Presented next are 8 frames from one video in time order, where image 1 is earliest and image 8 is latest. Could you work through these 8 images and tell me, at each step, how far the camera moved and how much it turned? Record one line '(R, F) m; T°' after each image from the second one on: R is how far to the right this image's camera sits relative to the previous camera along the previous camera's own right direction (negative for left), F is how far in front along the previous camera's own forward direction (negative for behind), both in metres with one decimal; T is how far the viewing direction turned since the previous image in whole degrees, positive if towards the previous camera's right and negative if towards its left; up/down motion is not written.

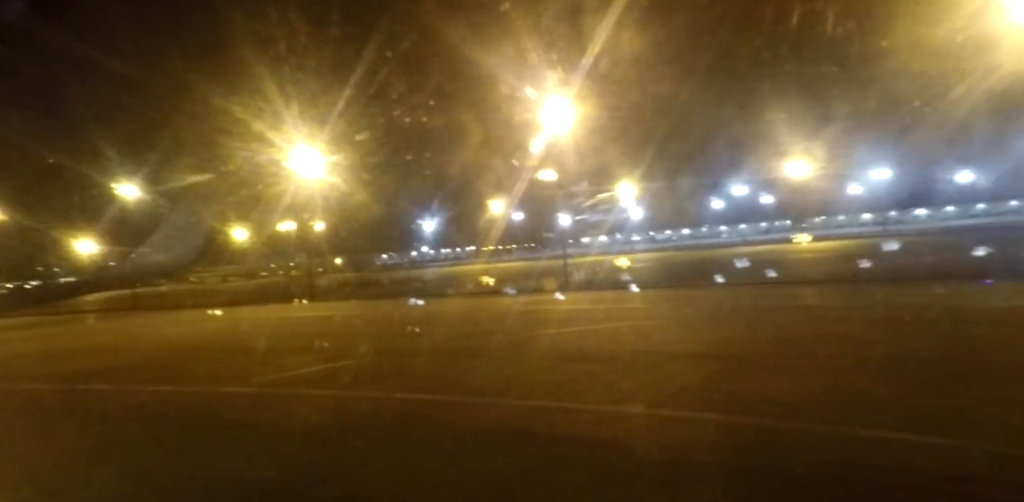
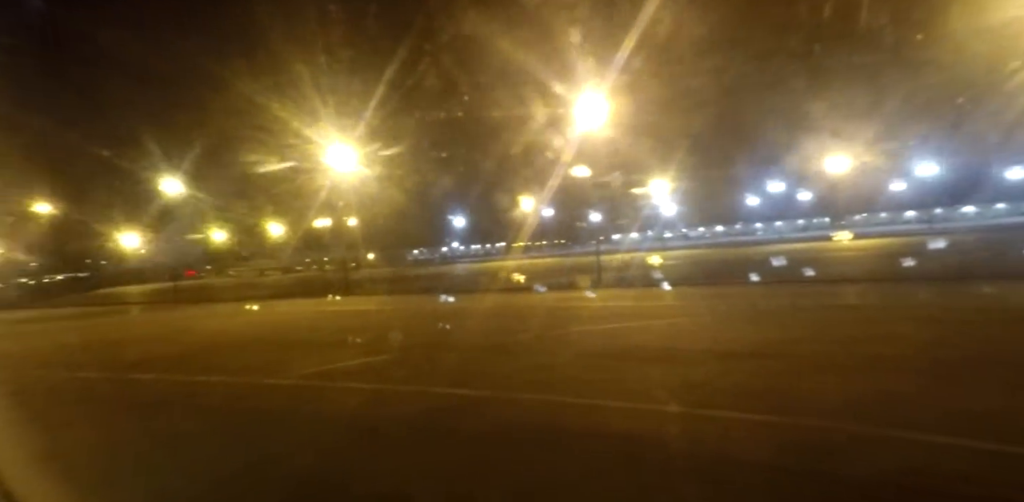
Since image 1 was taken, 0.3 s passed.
(0.0, 0.0) m; -2°
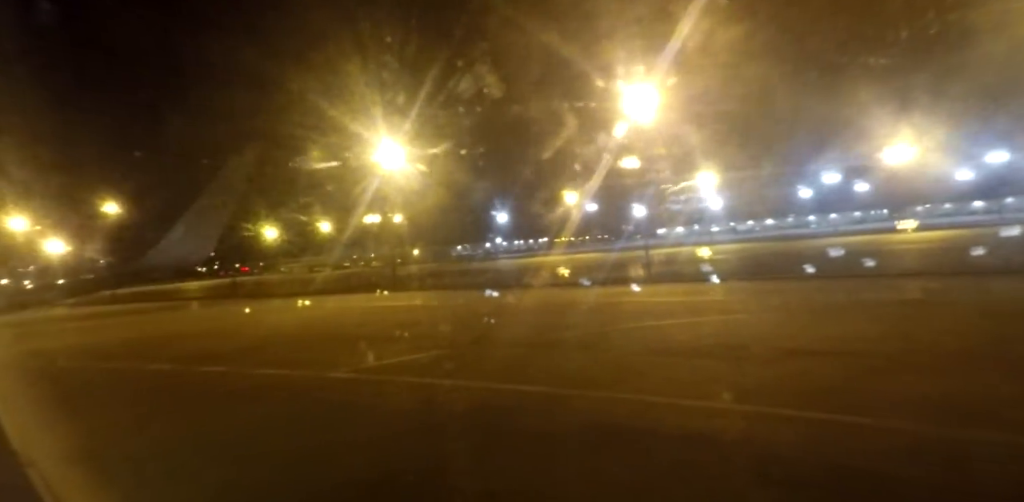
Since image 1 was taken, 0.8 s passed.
(-0.1, +0.1) m; -4°
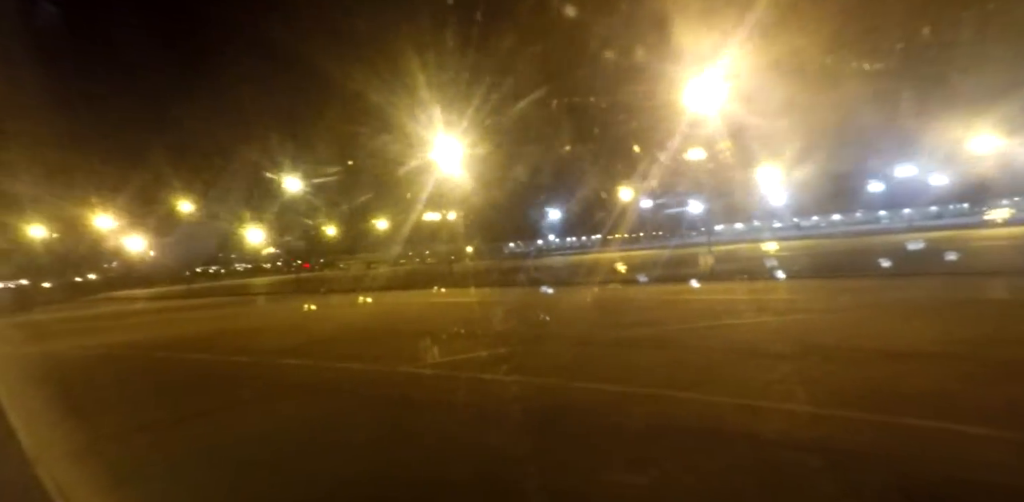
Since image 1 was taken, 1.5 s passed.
(-0.2, +0.1) m; -4°
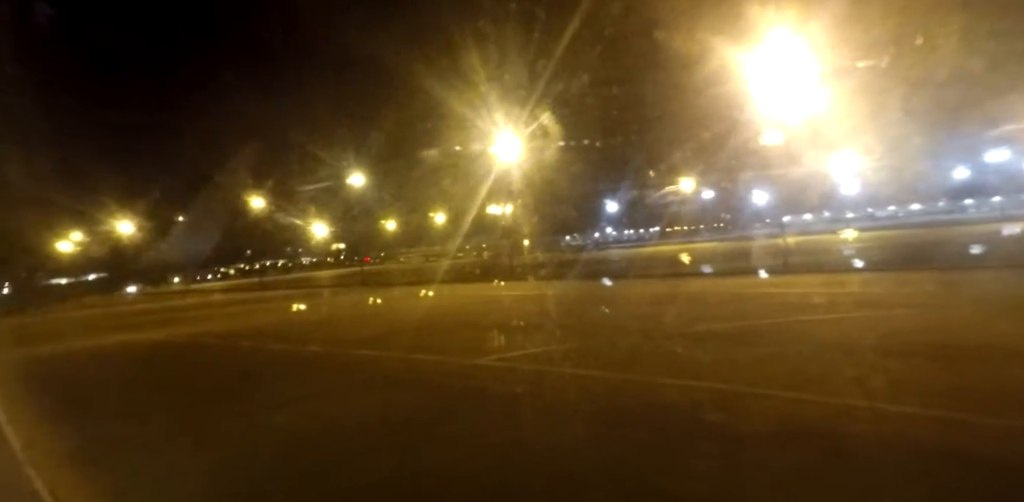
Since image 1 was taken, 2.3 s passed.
(-0.2, +0.3) m; -5°
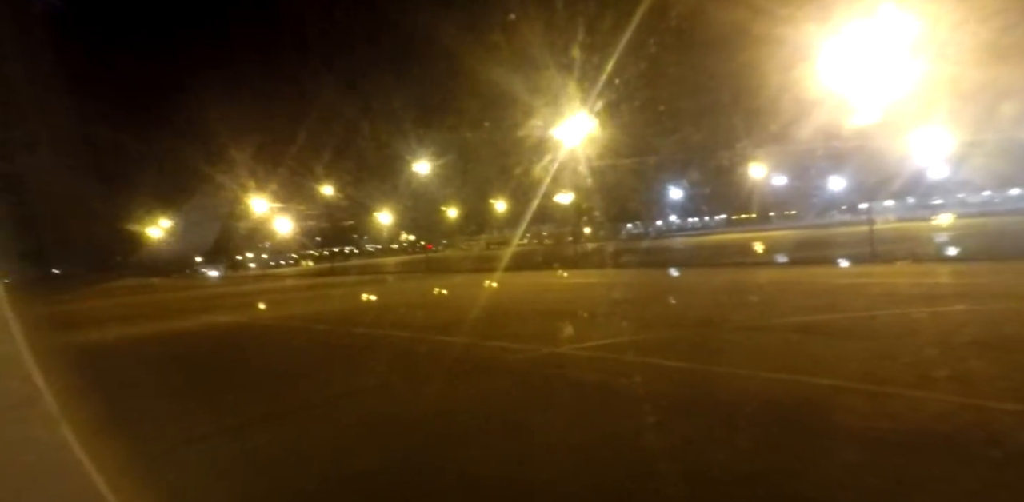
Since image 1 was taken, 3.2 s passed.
(-0.4, +0.4) m; -5°
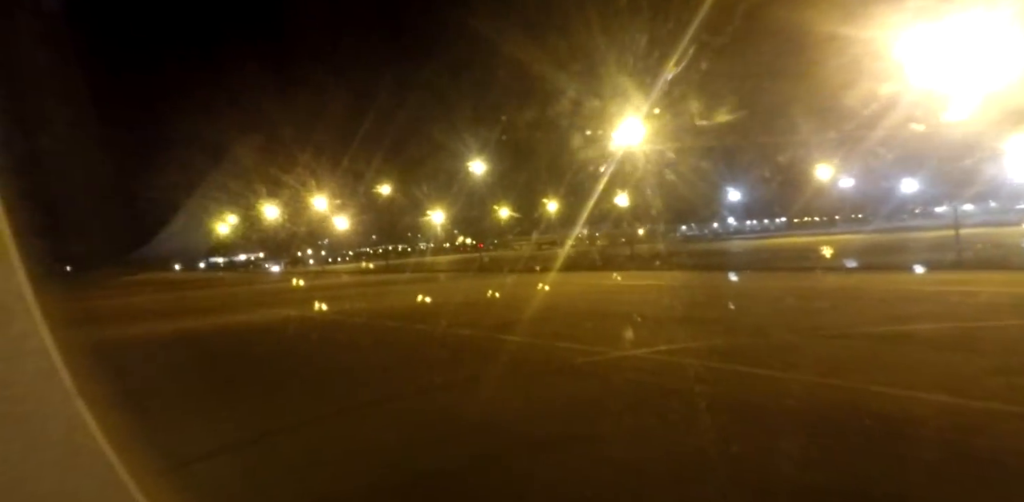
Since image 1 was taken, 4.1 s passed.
(-0.4, +0.6) m; -4°
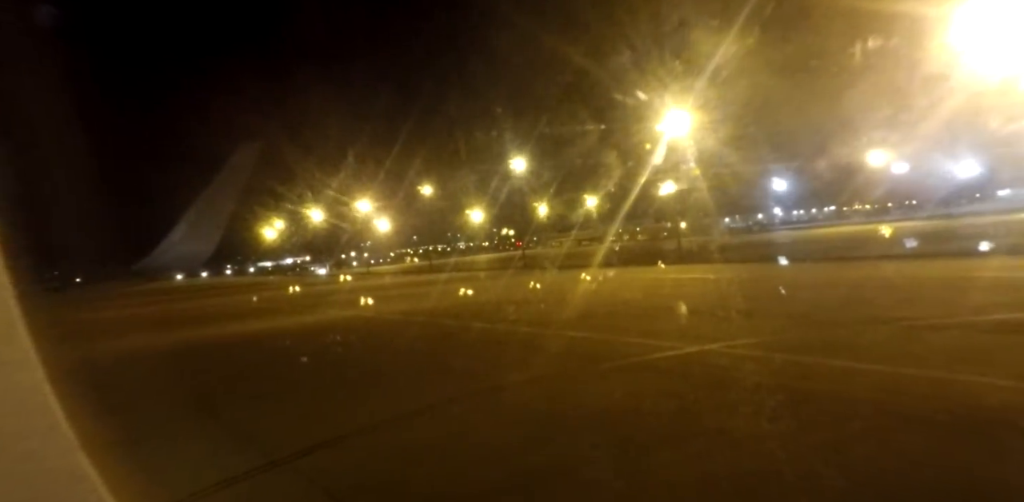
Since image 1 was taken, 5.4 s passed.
(-0.3, +0.6) m; -3°
